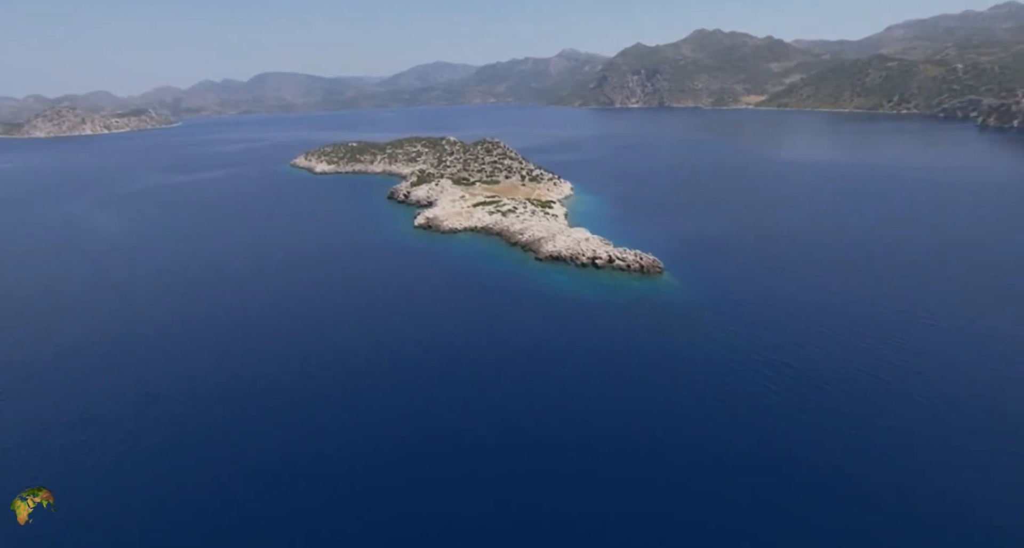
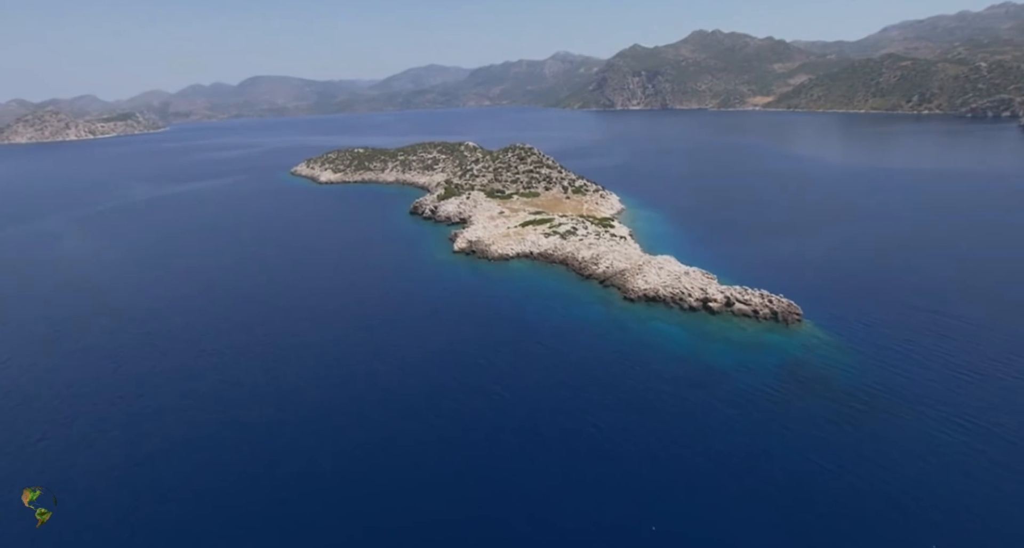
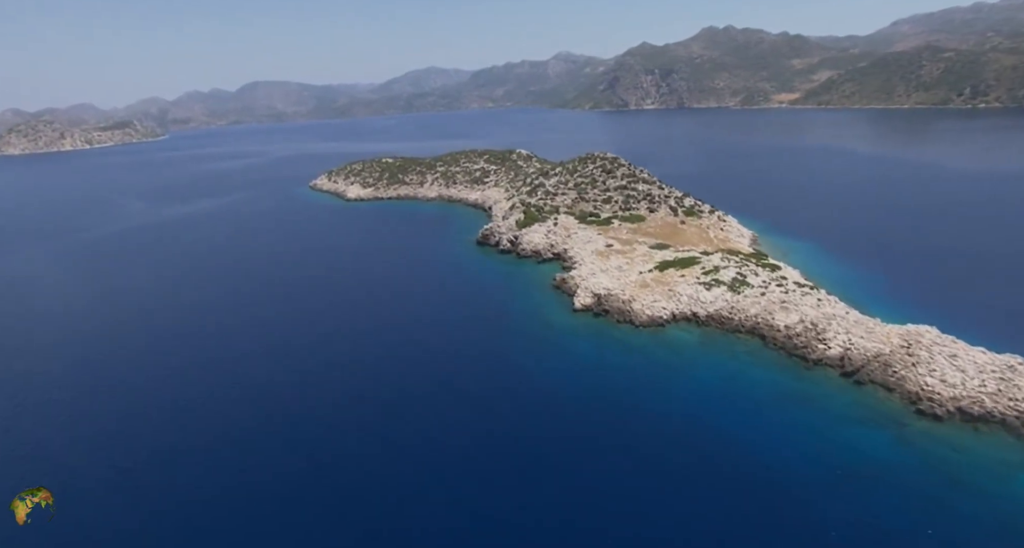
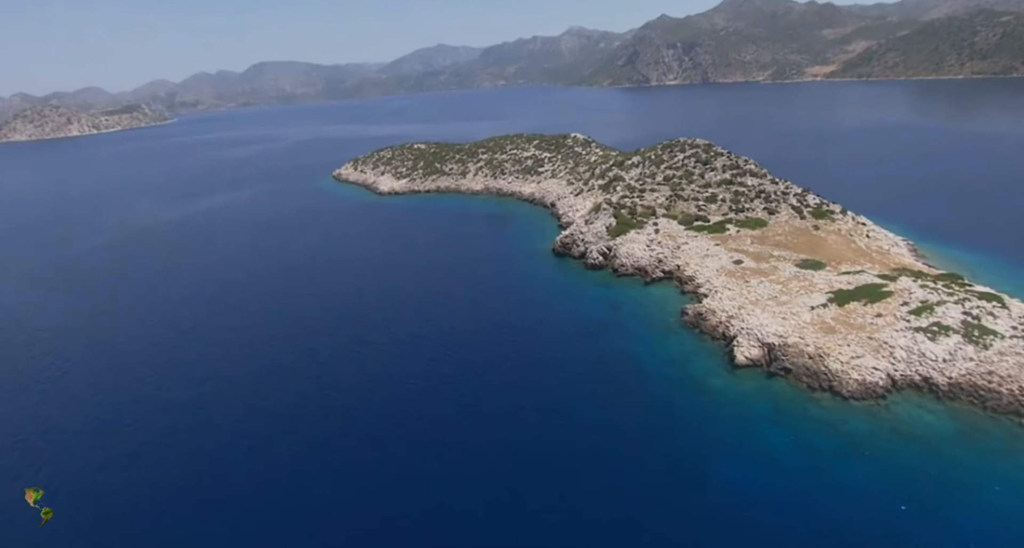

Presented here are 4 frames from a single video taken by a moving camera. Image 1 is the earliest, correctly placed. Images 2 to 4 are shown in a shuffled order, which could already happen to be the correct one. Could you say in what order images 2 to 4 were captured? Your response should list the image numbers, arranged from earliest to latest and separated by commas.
2, 3, 4
